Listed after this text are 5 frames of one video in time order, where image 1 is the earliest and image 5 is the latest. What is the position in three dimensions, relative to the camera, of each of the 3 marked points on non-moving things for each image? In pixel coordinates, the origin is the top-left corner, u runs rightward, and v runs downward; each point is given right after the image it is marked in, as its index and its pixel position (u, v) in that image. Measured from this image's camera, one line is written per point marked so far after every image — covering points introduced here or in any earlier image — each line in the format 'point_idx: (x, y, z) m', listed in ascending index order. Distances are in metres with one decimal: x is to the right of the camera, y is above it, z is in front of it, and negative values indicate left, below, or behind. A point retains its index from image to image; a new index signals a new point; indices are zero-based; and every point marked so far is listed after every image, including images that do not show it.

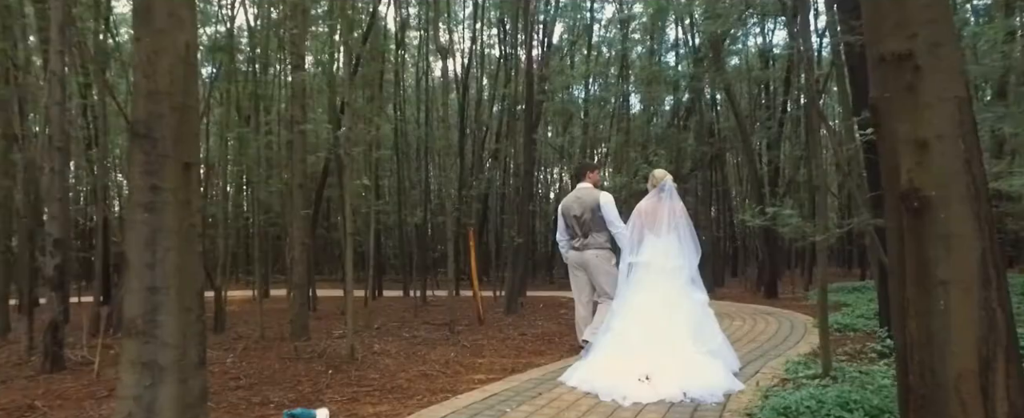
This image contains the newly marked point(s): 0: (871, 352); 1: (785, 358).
0: (+3.2, -1.3, +5.1) m
1: (+2.6, -1.4, +5.5) m
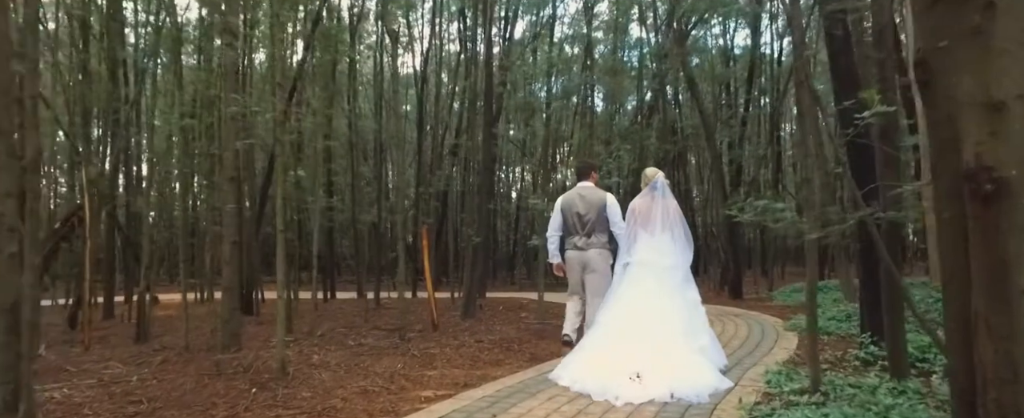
0: (+2.8, -1.2, +4.7) m
1: (+2.2, -1.4, +5.1) m
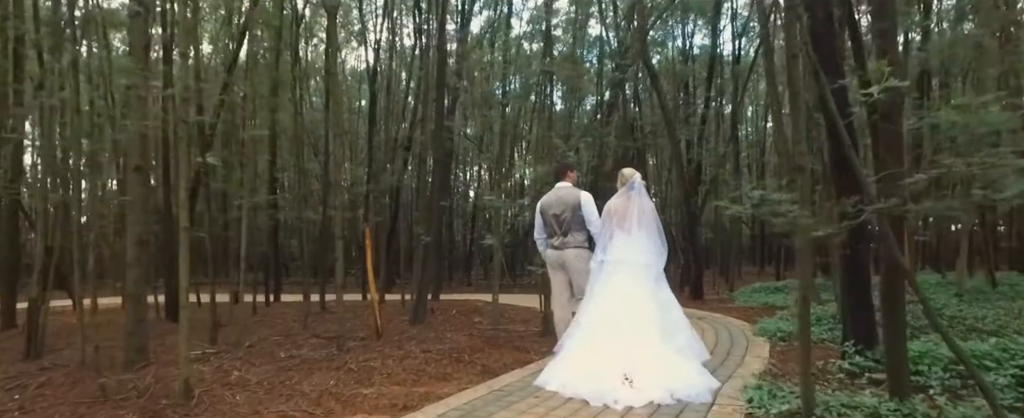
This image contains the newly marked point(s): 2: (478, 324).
0: (+2.4, -1.2, +4.3) m
1: (+1.8, -1.3, +4.6) m
2: (-0.5, -1.8, +8.9) m
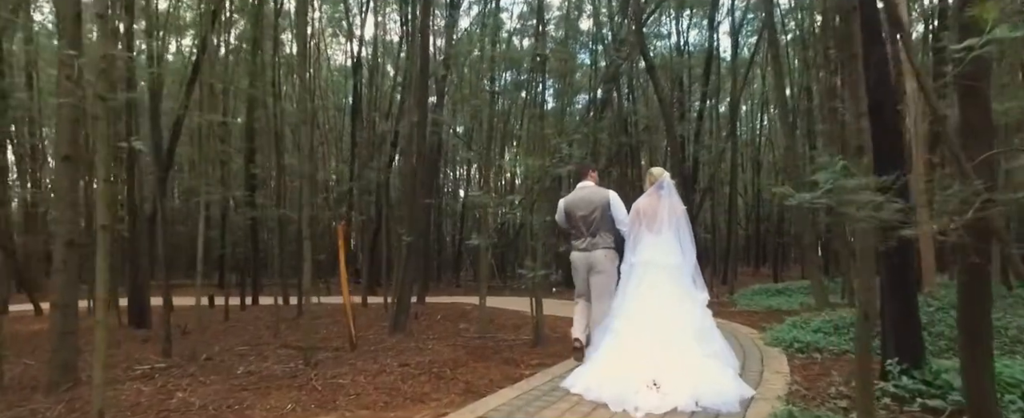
0: (+2.3, -1.2, +3.7) m
1: (+1.7, -1.3, +3.9) m
2: (-0.7, -1.7, +8.2) m
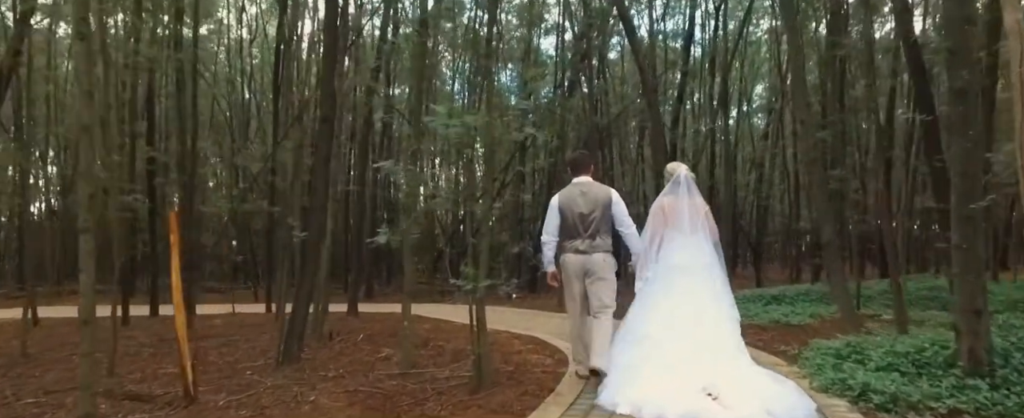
0: (+1.9, -1.0, +1.5) m
1: (+1.3, -1.2, +1.8) m
2: (-1.3, -1.6, +5.9) m
